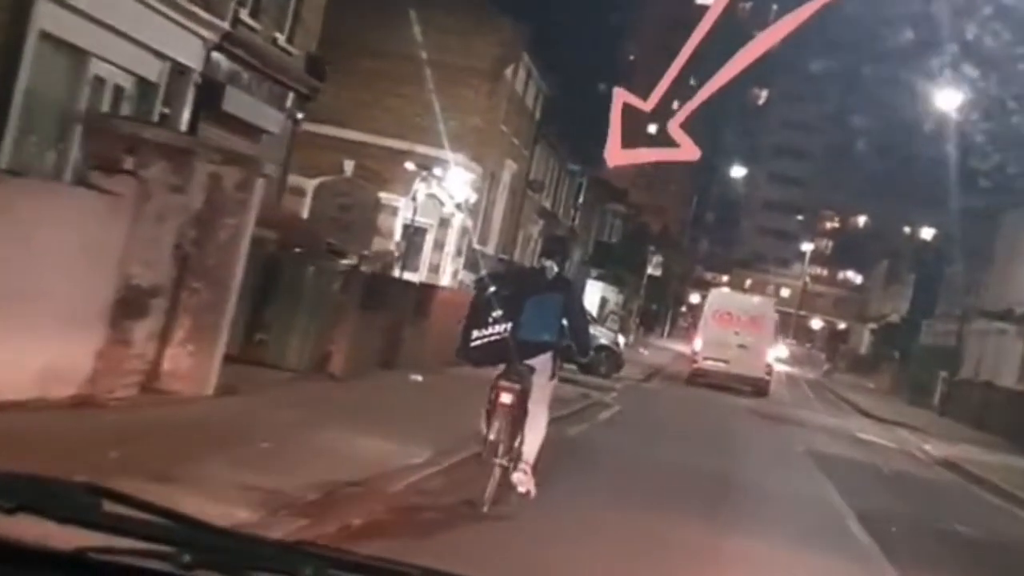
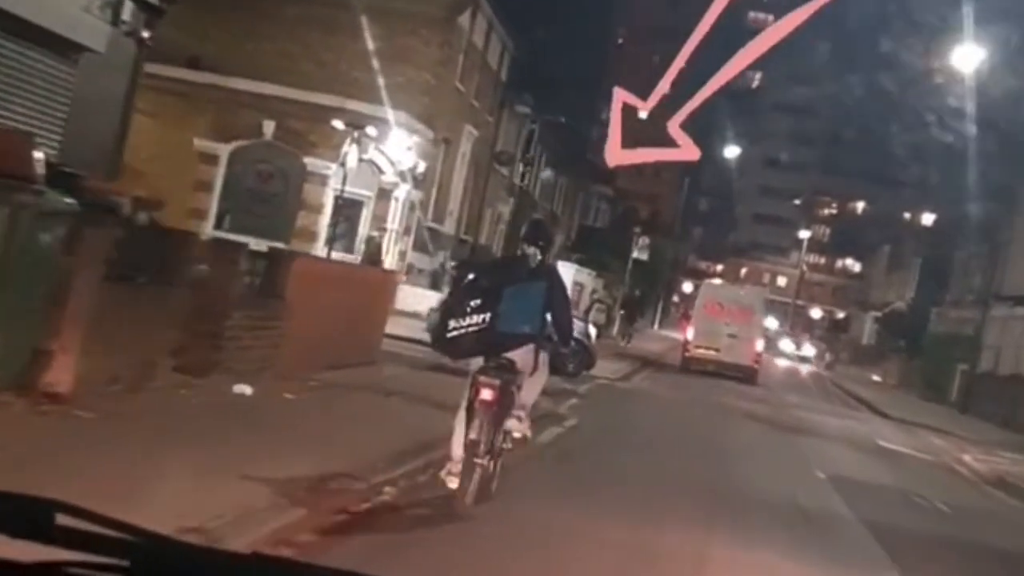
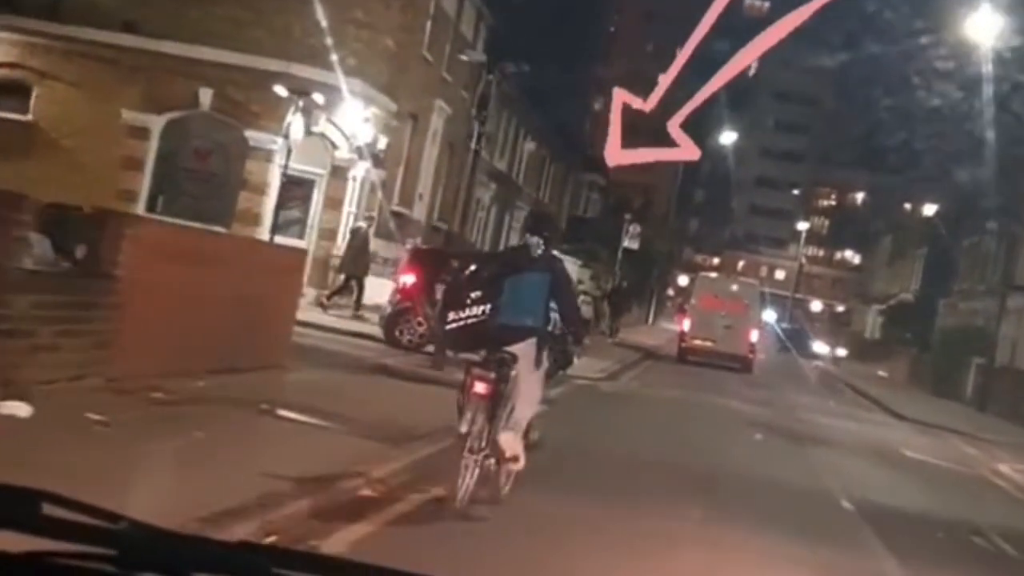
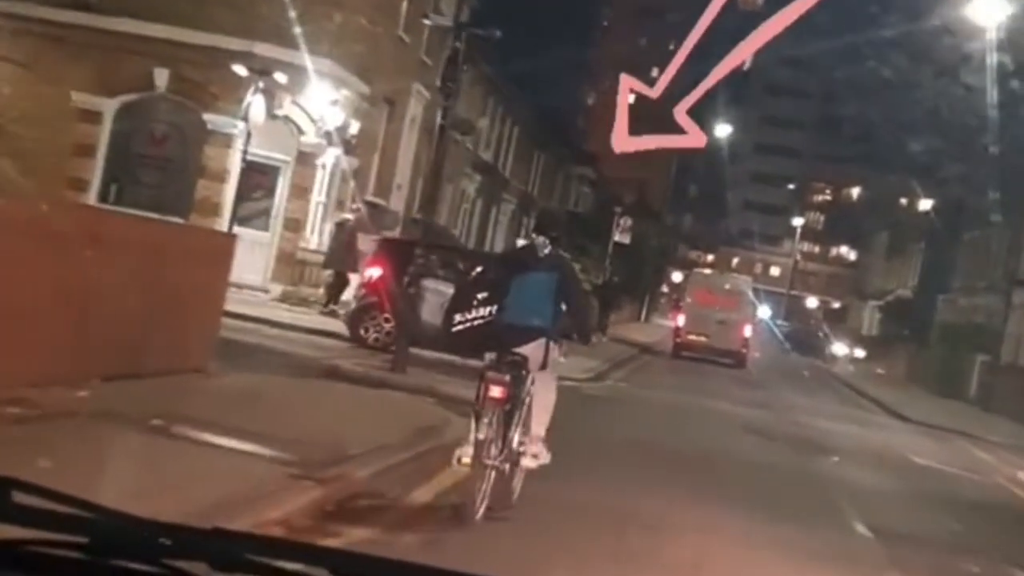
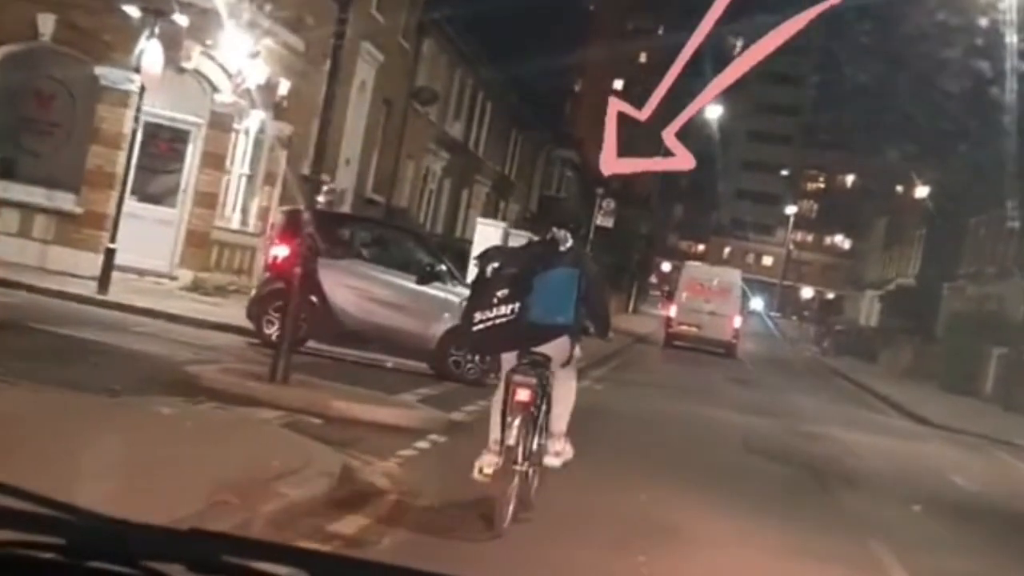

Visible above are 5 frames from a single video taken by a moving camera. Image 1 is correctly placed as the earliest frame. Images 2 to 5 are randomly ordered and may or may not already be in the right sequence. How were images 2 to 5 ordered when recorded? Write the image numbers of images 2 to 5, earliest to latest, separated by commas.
2, 3, 4, 5
